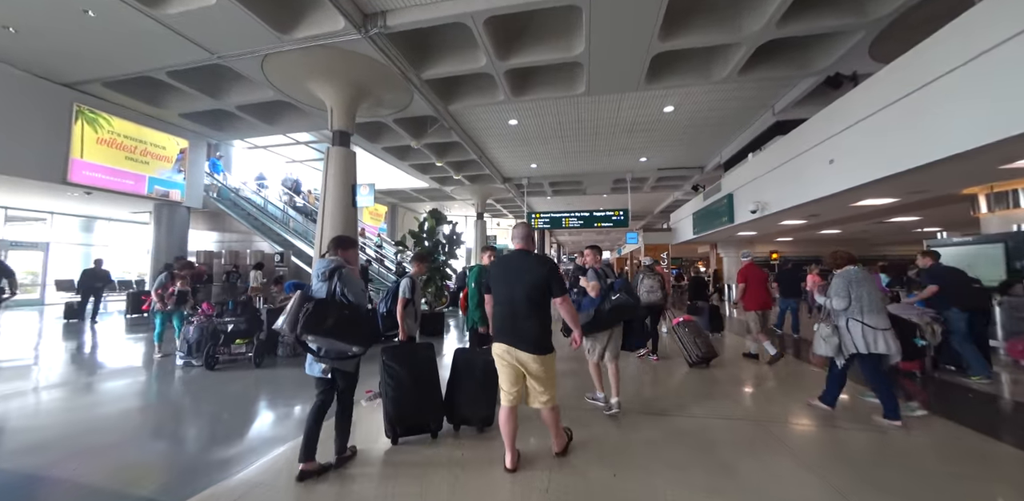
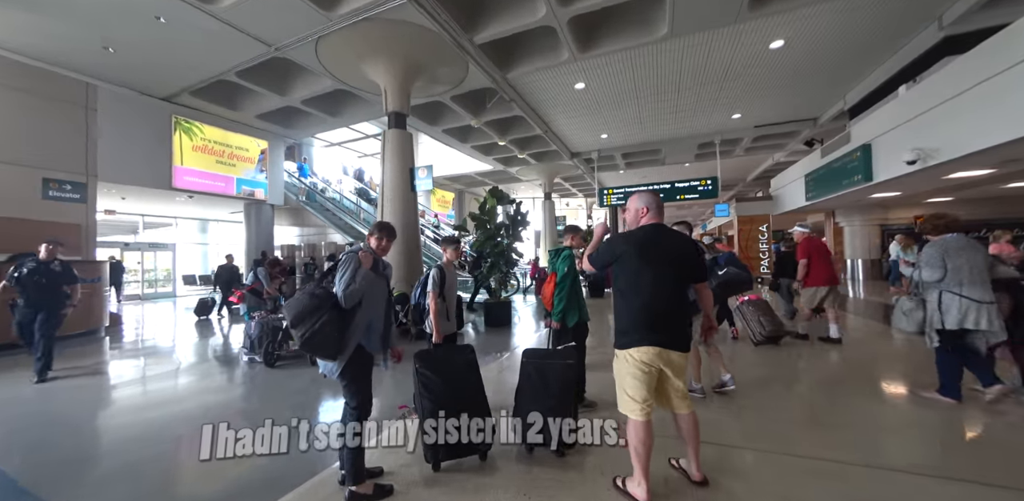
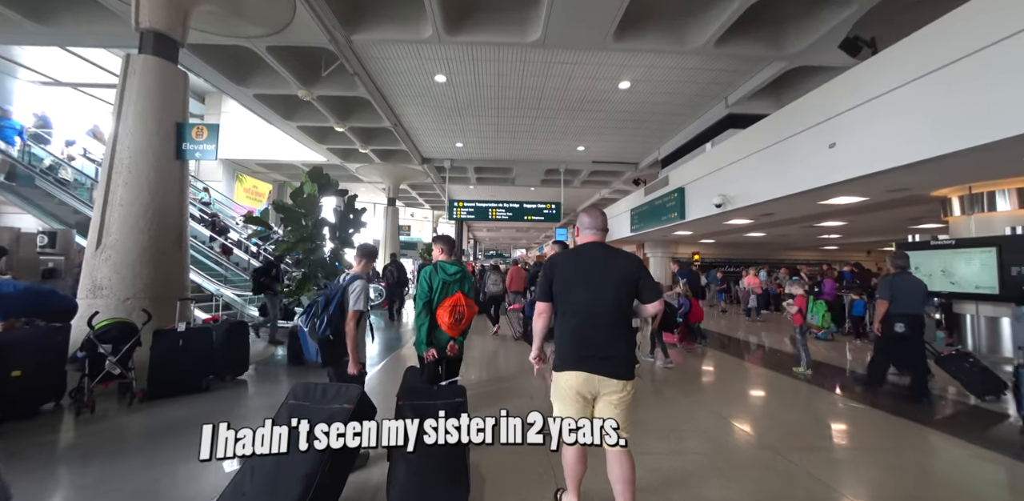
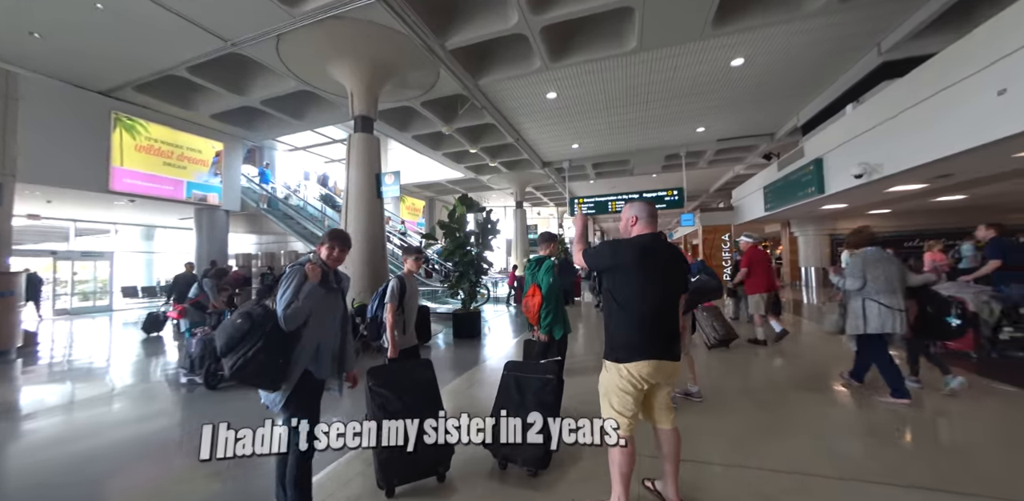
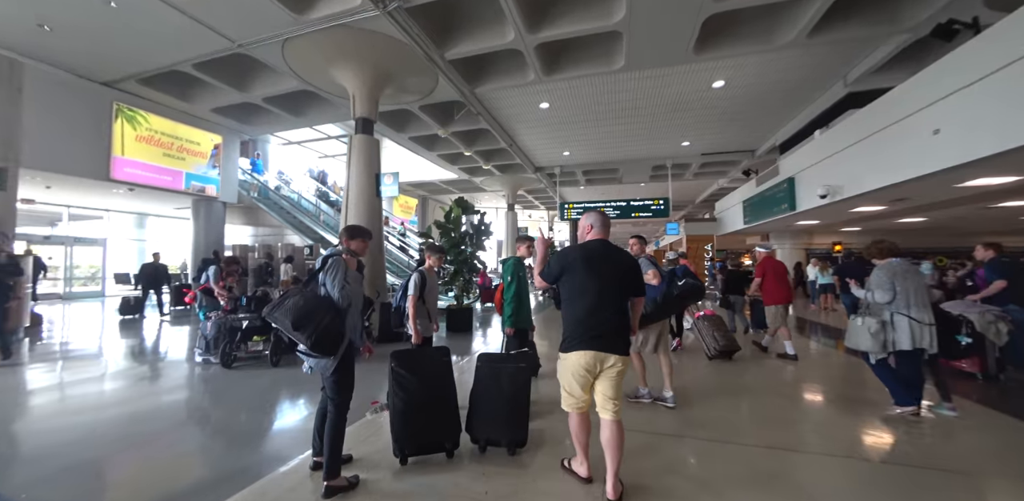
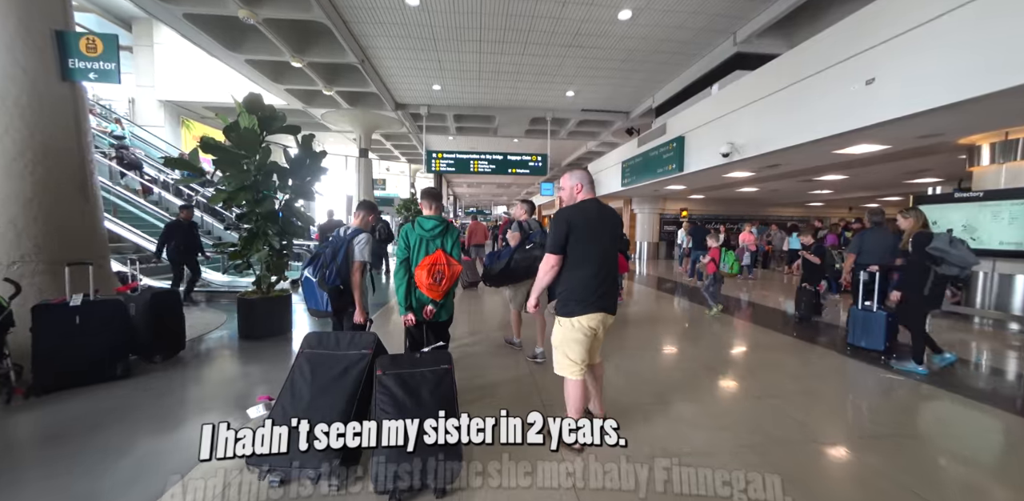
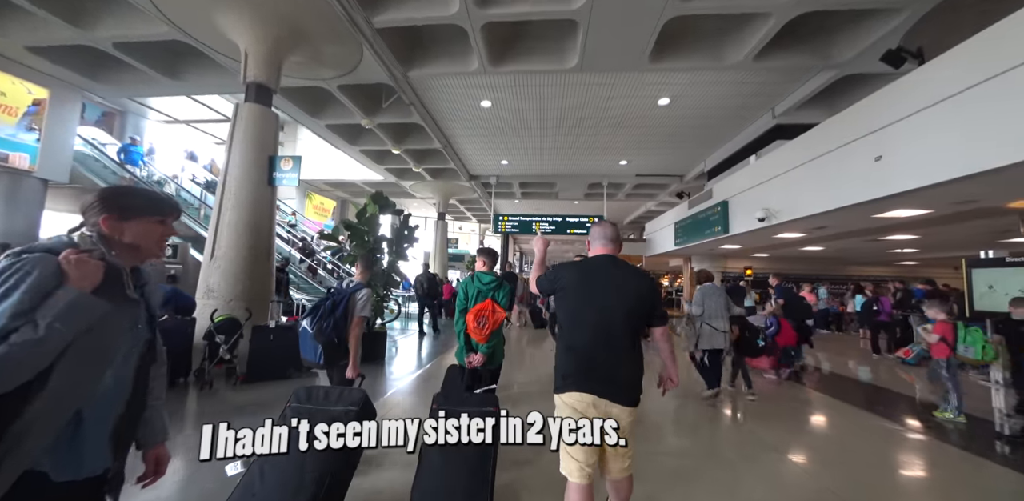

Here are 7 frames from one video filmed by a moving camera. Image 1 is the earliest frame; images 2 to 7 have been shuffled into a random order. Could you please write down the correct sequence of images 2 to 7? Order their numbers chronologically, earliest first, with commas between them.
5, 2, 4, 7, 3, 6
